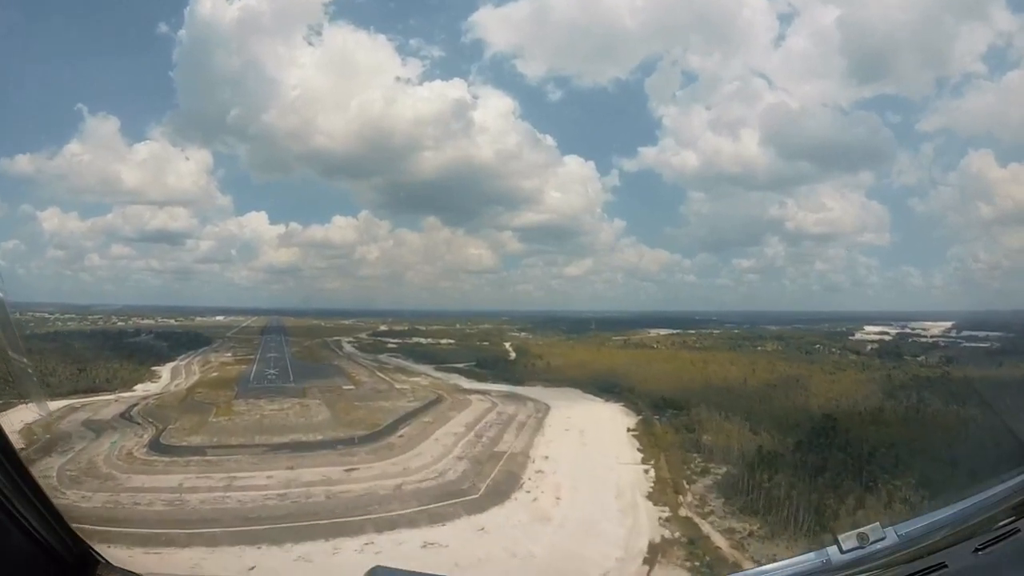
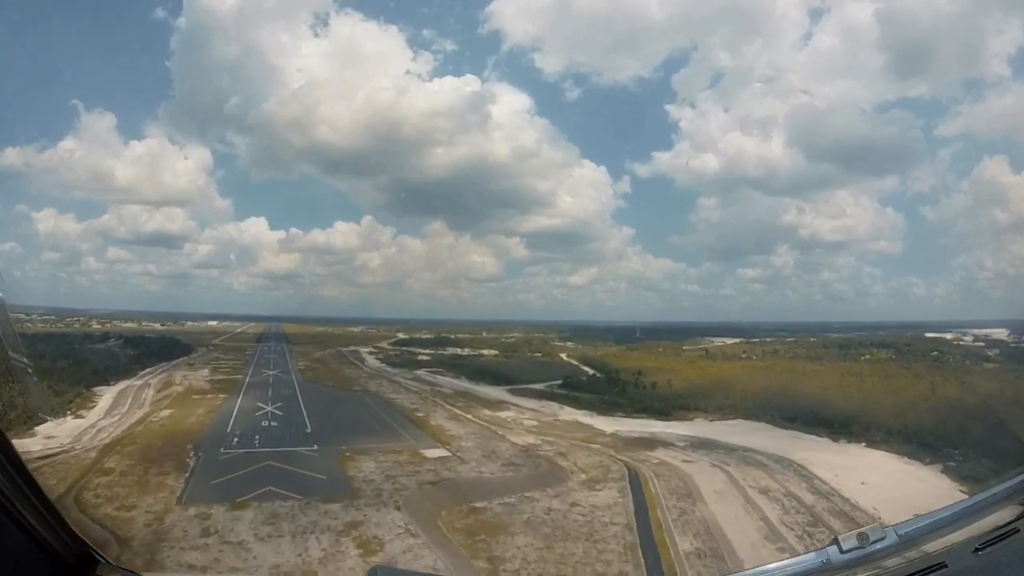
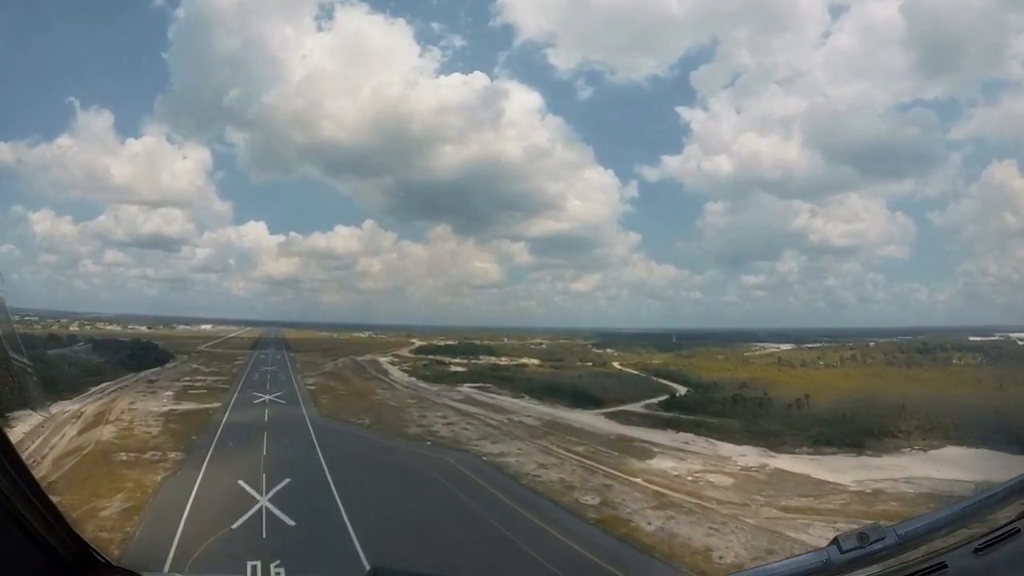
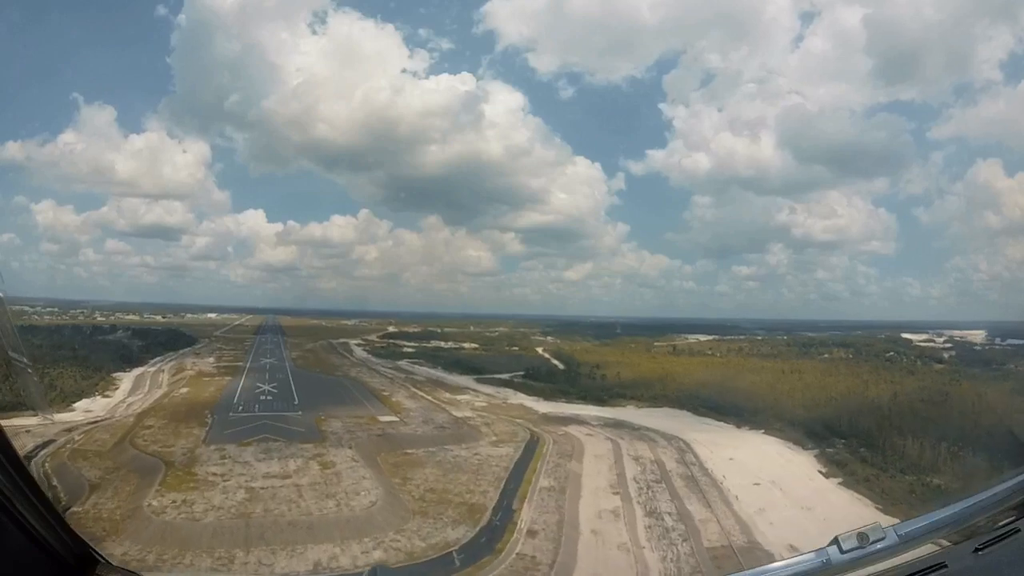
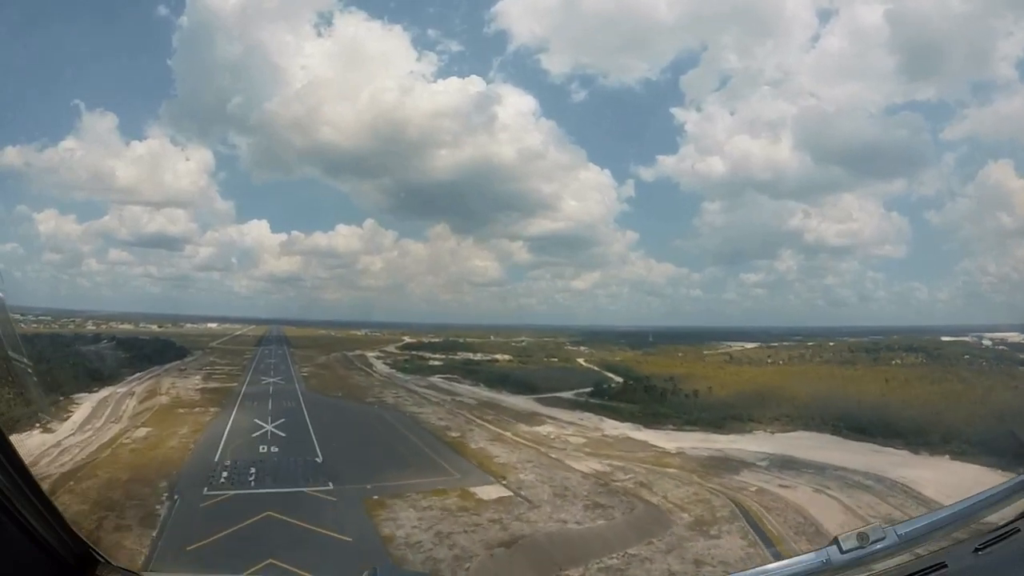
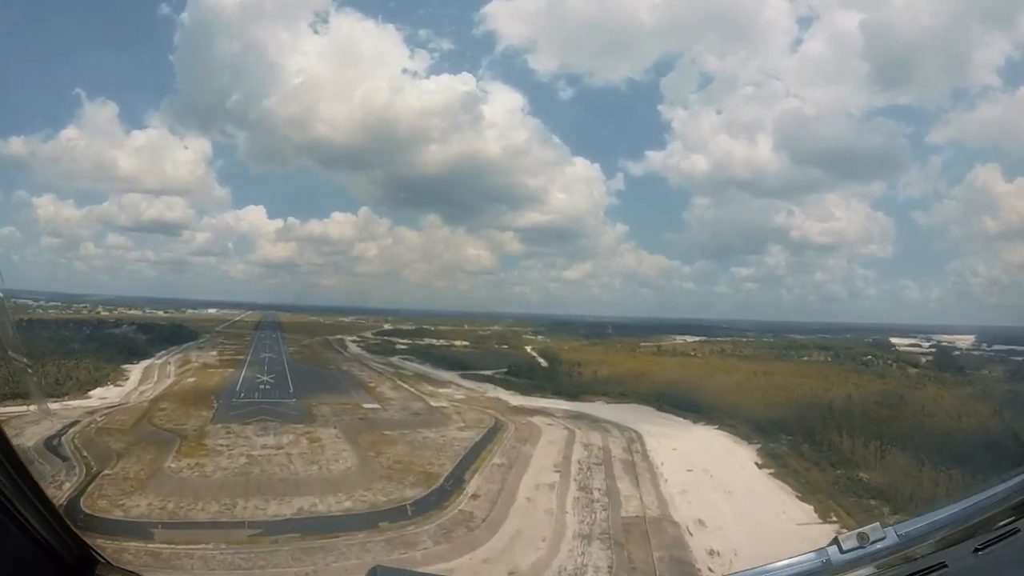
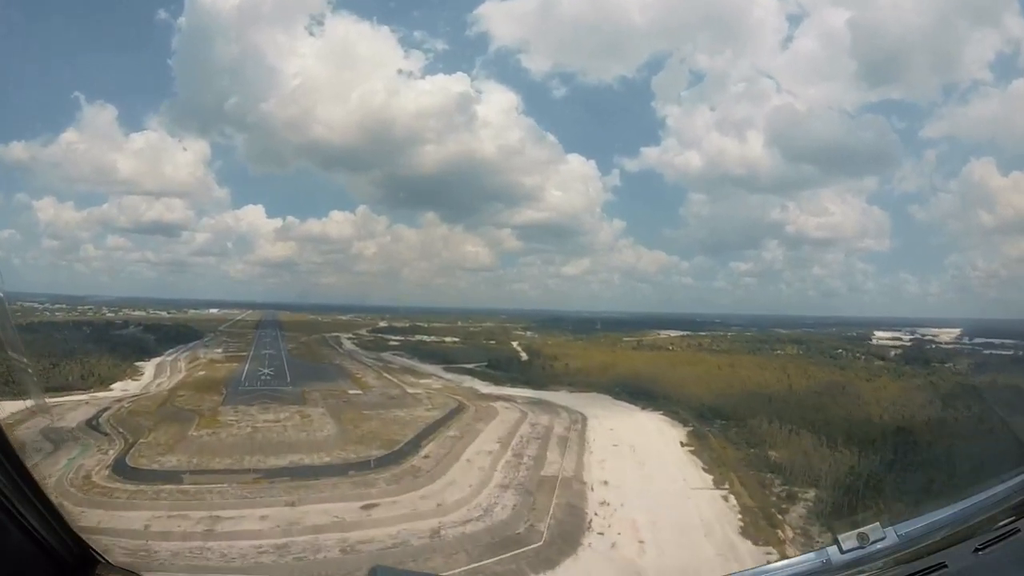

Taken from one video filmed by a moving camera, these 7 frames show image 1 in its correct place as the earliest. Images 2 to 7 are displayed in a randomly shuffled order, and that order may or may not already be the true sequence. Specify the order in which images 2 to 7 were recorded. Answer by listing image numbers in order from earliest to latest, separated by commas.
7, 6, 4, 2, 5, 3
